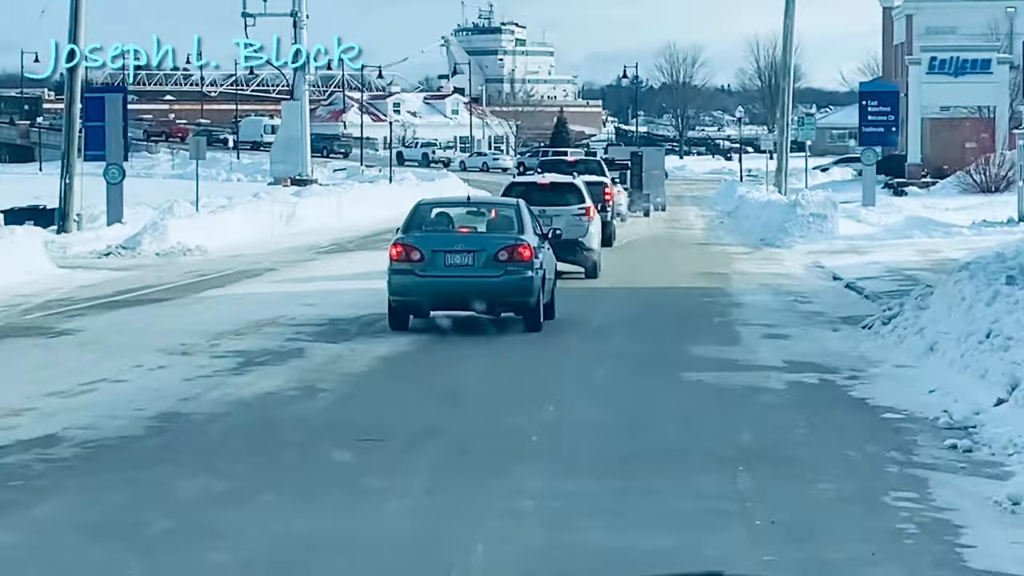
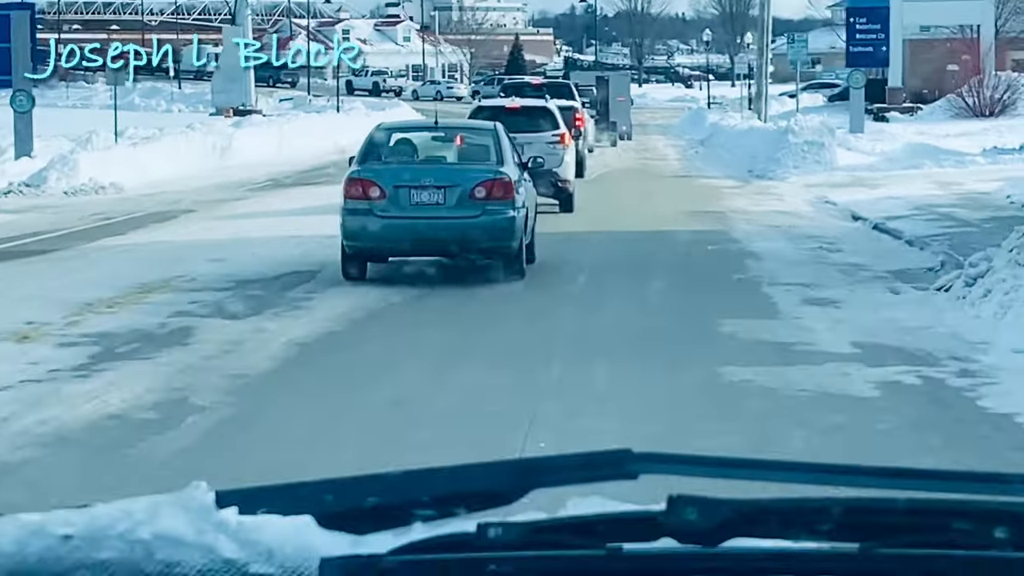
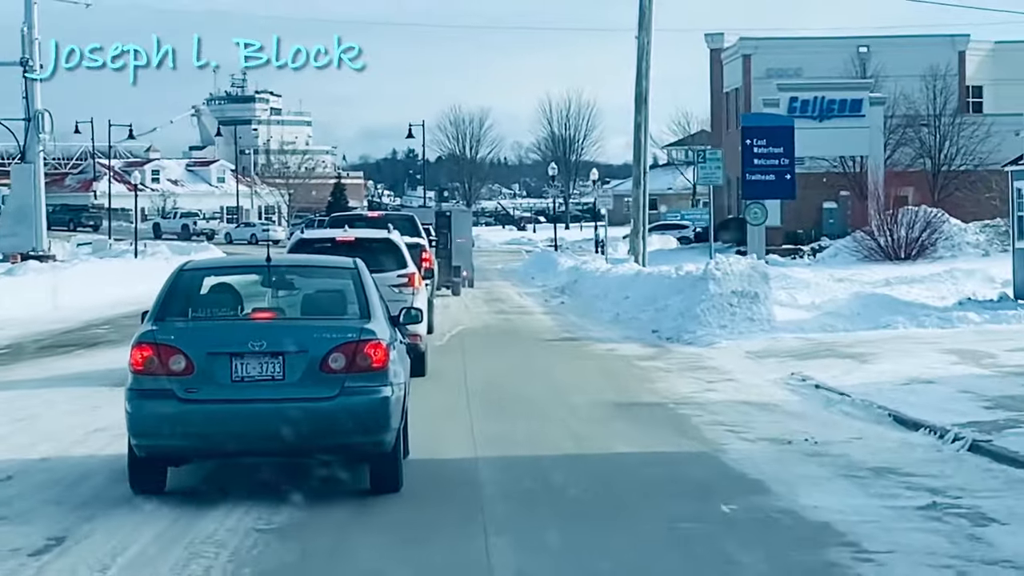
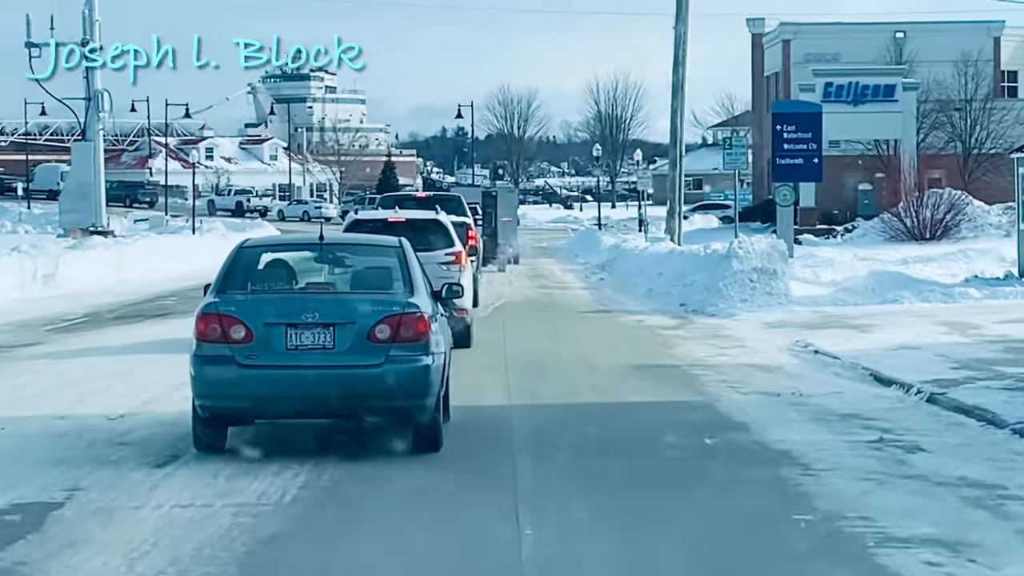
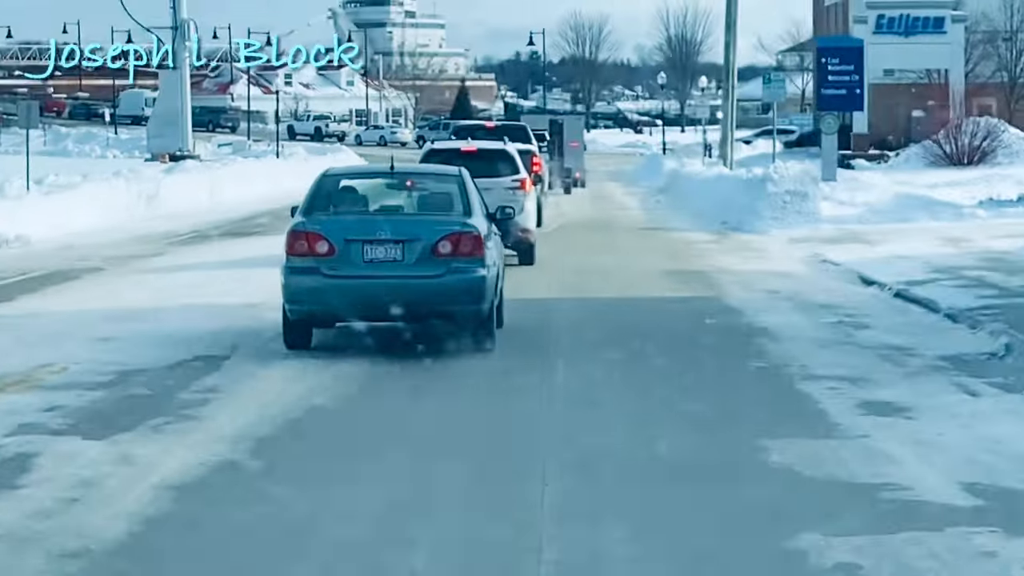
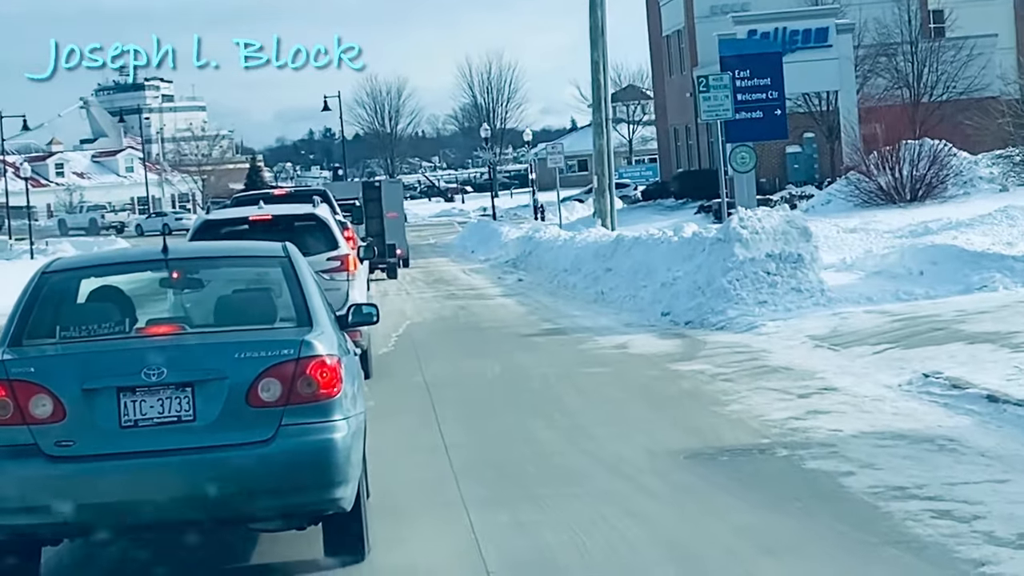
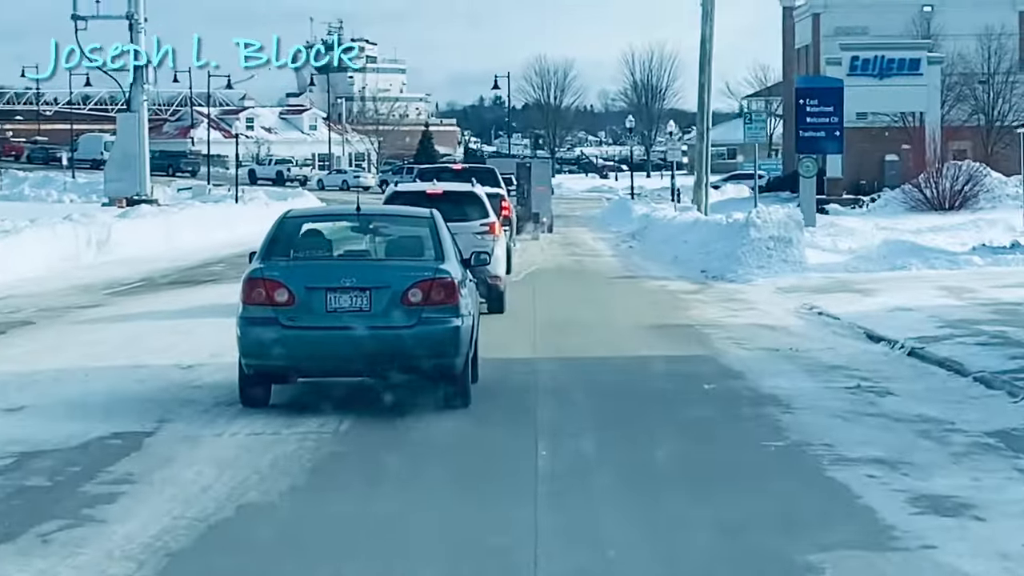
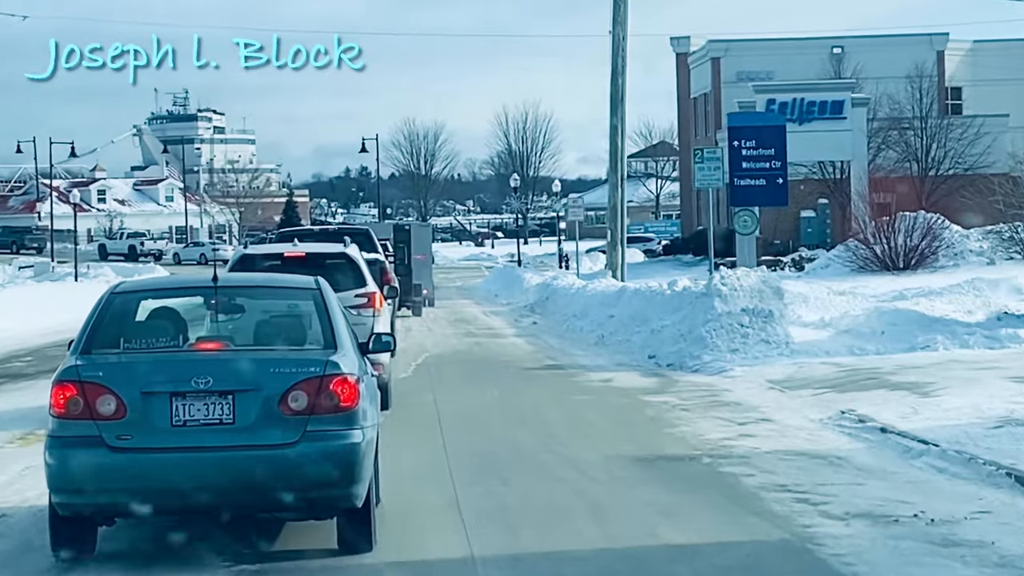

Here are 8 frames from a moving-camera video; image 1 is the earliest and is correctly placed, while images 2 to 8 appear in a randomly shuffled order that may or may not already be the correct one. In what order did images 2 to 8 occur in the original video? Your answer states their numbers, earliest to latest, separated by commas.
2, 5, 7, 4, 3, 8, 6
